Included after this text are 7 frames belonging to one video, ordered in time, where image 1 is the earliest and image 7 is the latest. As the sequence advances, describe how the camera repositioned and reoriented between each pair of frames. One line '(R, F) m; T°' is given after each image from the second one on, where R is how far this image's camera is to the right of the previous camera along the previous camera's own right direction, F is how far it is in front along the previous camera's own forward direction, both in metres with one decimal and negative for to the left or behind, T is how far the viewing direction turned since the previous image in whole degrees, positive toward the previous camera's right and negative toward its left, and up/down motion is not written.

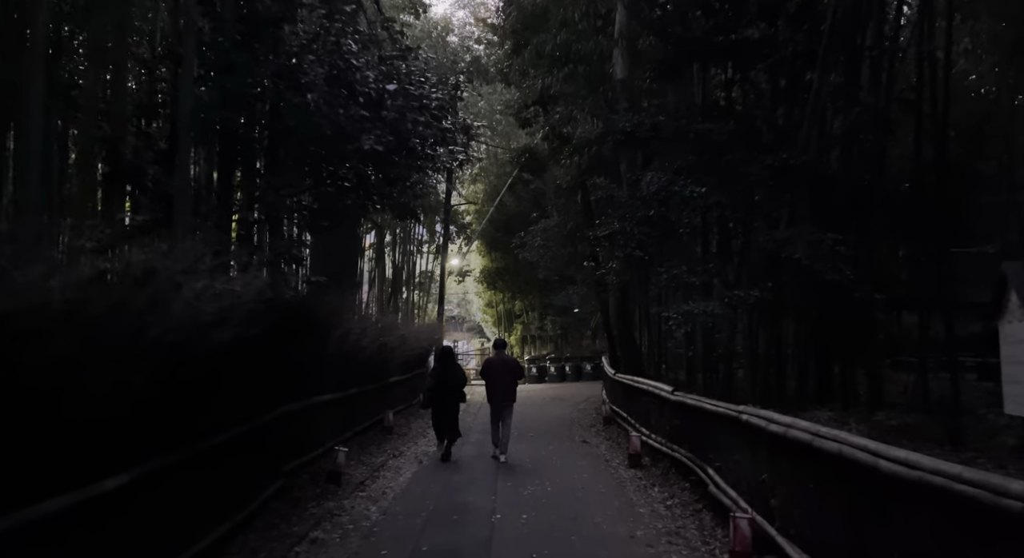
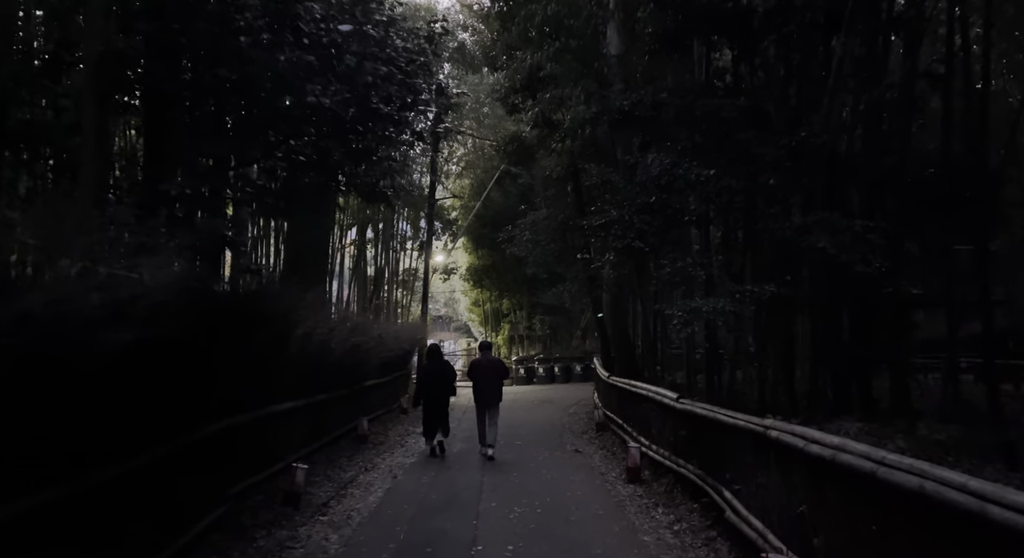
(0.0, +0.9) m; +1°
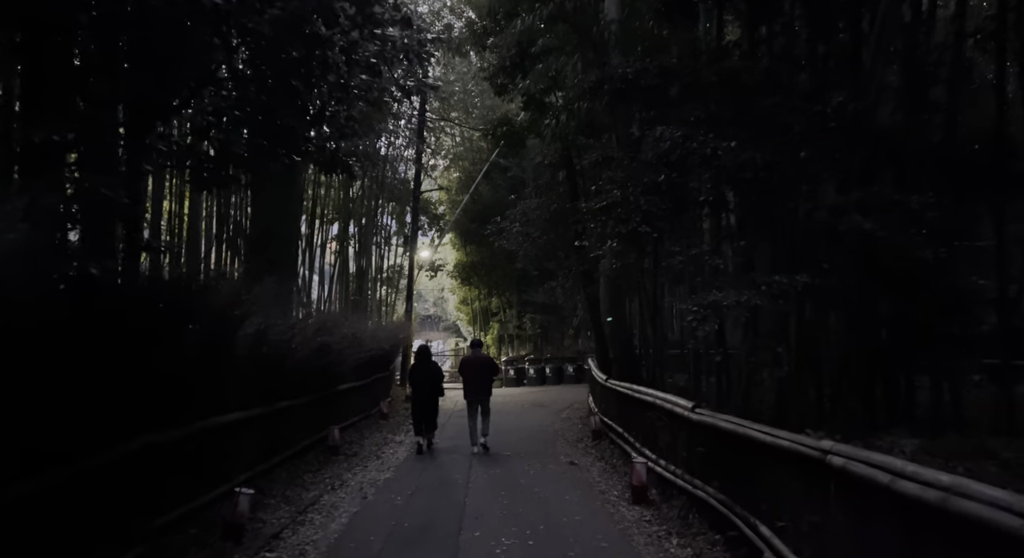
(0.0, +1.0) m; +1°
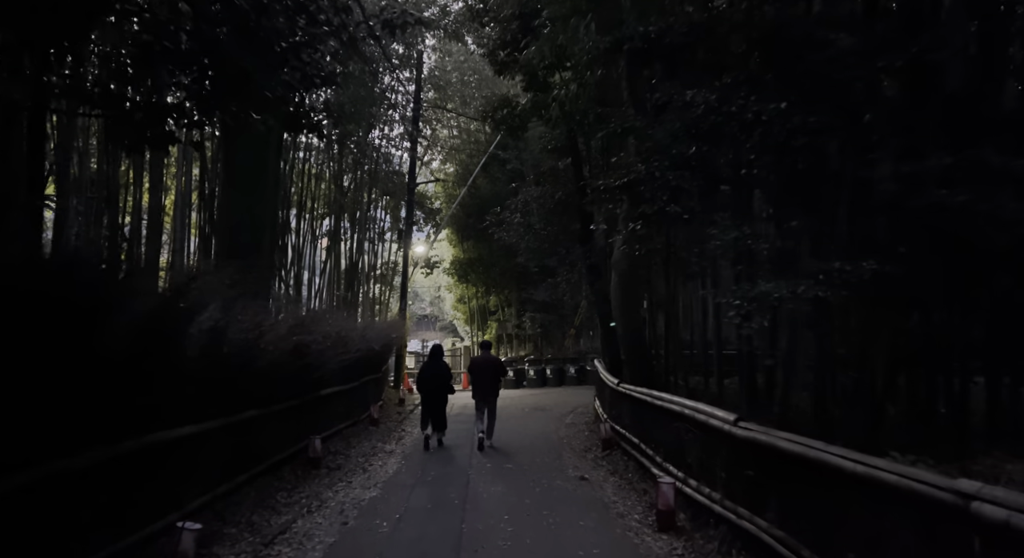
(-0.1, +1.0) m; 0°
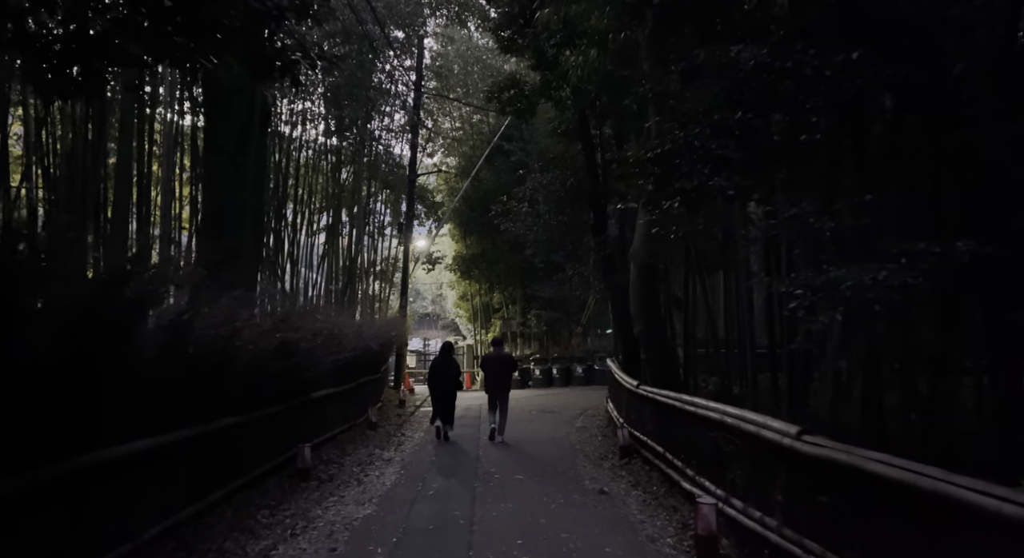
(-0.1, +0.8) m; 0°
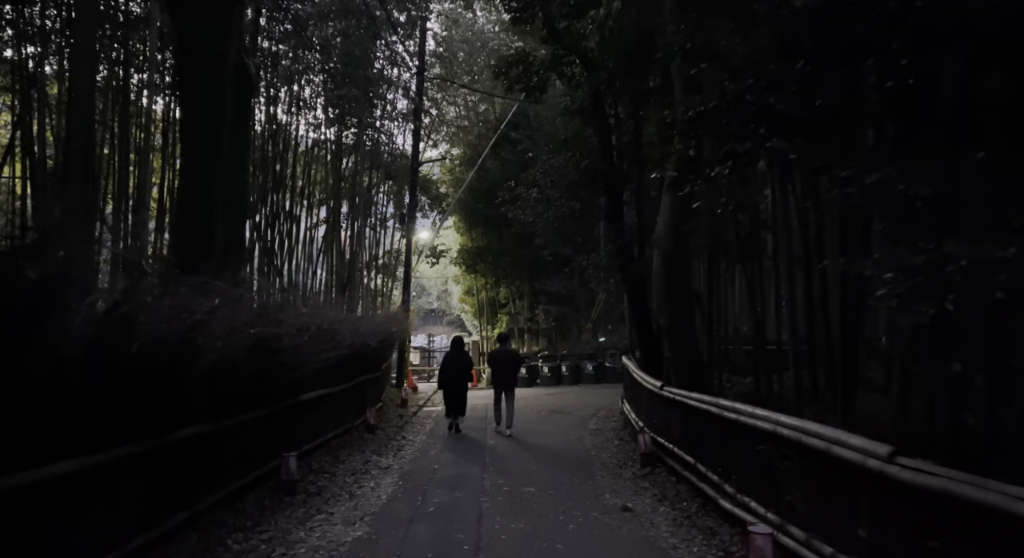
(0.0, +0.9) m; 0°
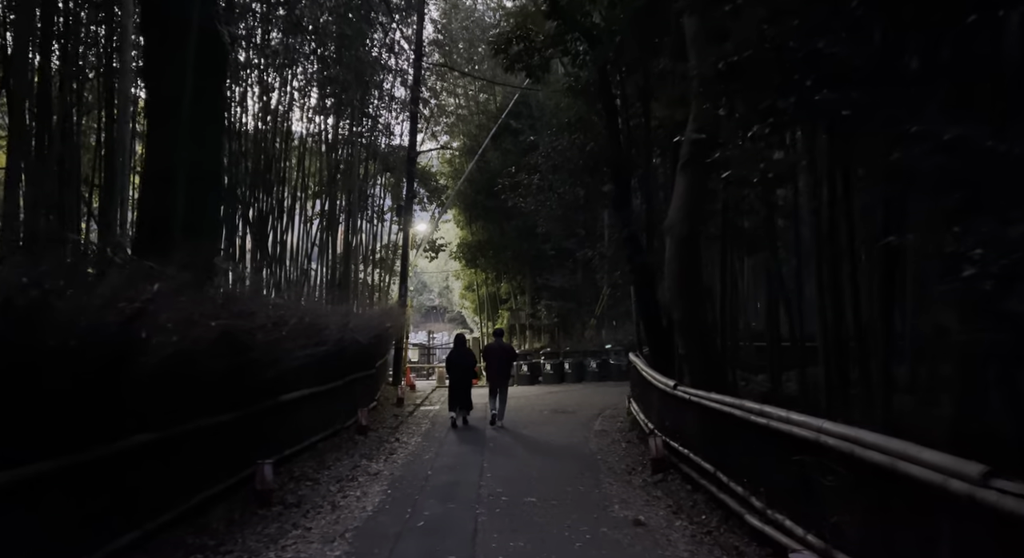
(0.0, +0.7) m; 0°
